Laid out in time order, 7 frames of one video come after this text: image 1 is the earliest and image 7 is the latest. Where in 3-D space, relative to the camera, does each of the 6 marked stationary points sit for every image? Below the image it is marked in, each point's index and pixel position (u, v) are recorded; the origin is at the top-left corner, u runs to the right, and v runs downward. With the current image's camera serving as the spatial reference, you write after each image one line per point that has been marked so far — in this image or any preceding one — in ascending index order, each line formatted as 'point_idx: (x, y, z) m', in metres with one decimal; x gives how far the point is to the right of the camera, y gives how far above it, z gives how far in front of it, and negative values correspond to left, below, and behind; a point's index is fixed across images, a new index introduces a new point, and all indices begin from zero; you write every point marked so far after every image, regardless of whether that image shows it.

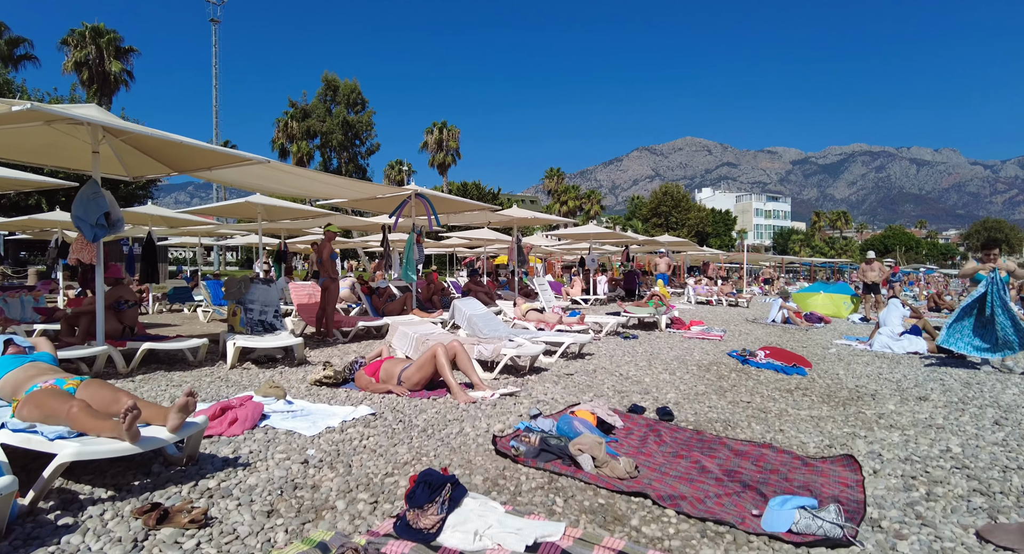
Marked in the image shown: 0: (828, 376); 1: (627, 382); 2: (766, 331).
0: (+4.4, -1.4, +7.3) m
1: (+1.3, -1.2, +6.1) m
2: (+5.9, -1.3, +12.4) m
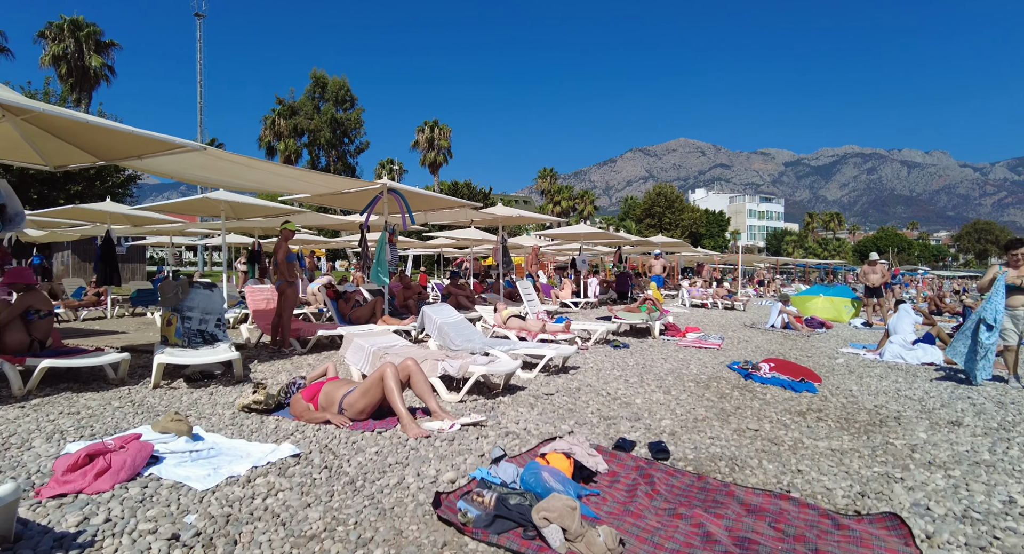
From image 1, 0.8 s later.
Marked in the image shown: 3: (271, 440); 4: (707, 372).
0: (+4.1, -1.4, +6.5) m
1: (+1.0, -1.3, +5.3) m
2: (+5.6, -1.3, +11.6) m
3: (-1.8, -1.2, +3.9) m
4: (+2.6, -1.3, +7.2) m
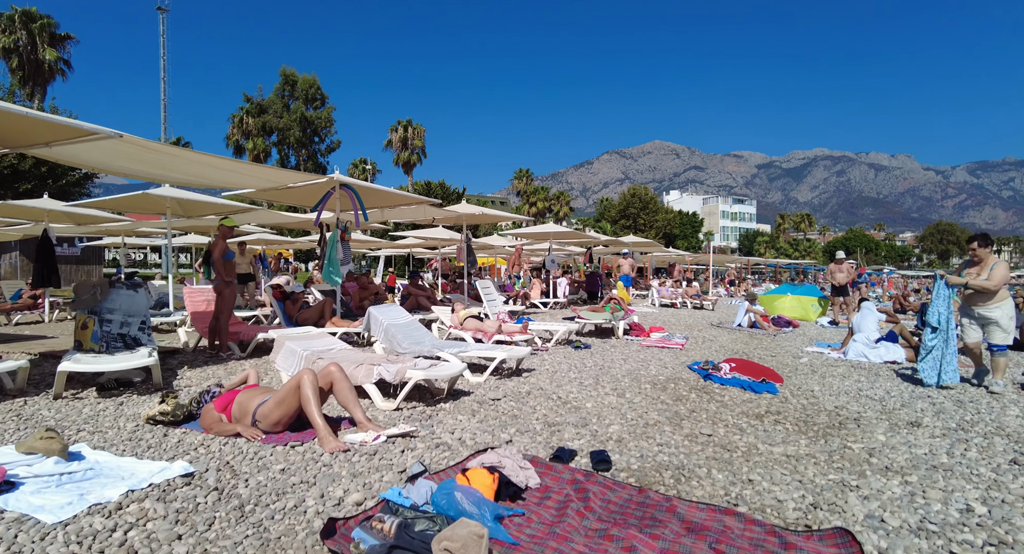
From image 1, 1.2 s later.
0: (+3.5, -1.4, +6.3) m
1: (+0.5, -1.2, +4.9) m
2: (+4.8, -1.3, +11.4) m
3: (-2.3, -1.2, +3.5) m
4: (+2.0, -1.3, +6.9) m
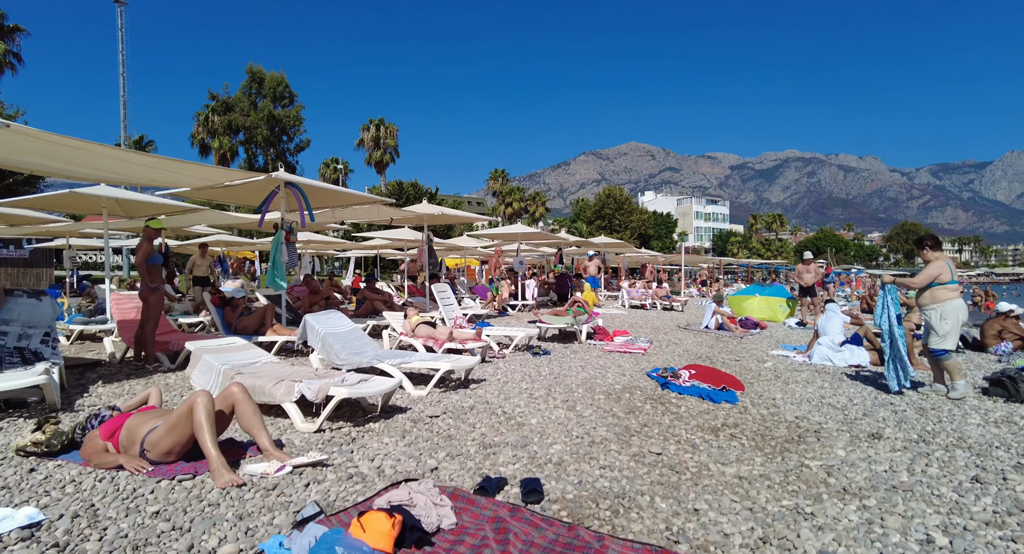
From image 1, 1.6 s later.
0: (+2.9, -1.4, +6.0) m
1: (-0.1, -1.3, +4.6) m
2: (+4.0, -1.3, +11.2) m
3: (-2.7, -1.2, +3.0) m
4: (+1.4, -1.3, +6.6) m
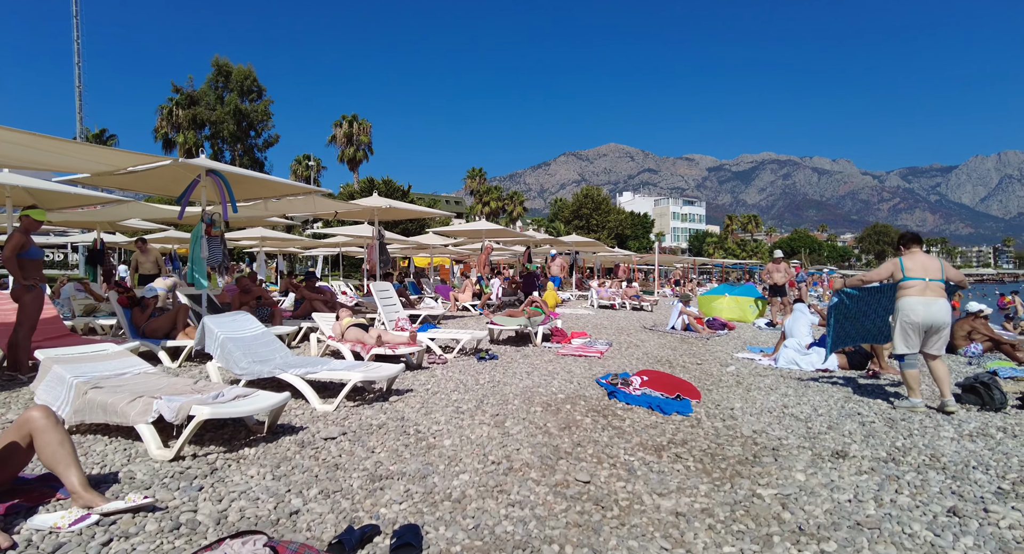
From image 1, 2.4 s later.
0: (+2.1, -1.4, +5.4) m
1: (-0.7, -1.3, +3.8) m
2: (+3.0, -1.3, +10.7) m
3: (-3.4, -1.2, +2.2) m
4: (+0.6, -1.3, +5.9) m
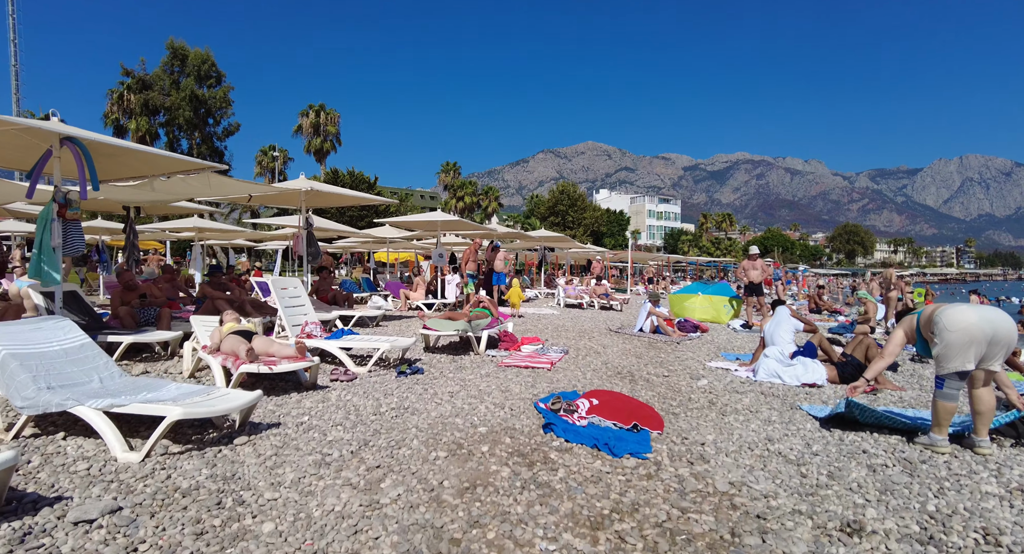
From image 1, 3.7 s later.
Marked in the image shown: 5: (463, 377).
0: (+1.4, -1.4, +4.1) m
1: (-1.4, -1.2, +2.4) m
2: (+2.0, -1.3, +9.4) m
3: (-4.0, -1.2, +0.6) m
4: (-0.1, -1.2, +4.5) m
5: (-0.6, -1.2, +6.2) m
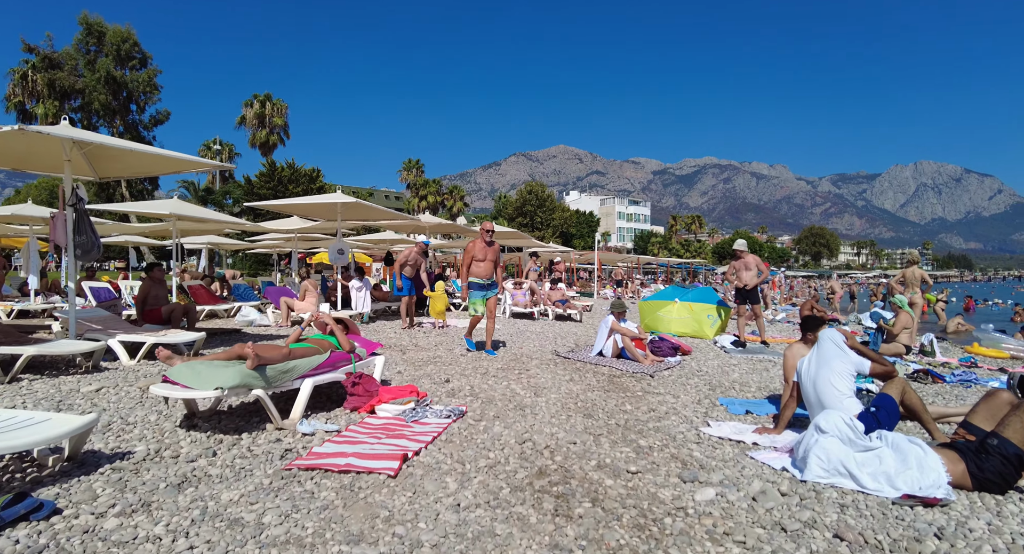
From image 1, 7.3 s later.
0: (+0.3, -1.4, +0.6) m
1: (-2.5, -1.2, -1.3) m
2: (+0.7, -1.3, +5.9) m
3: (-4.9, -1.2, -3.2) m
4: (-1.3, -1.3, +0.9) m
5: (-1.8, -1.2, +2.6) m
